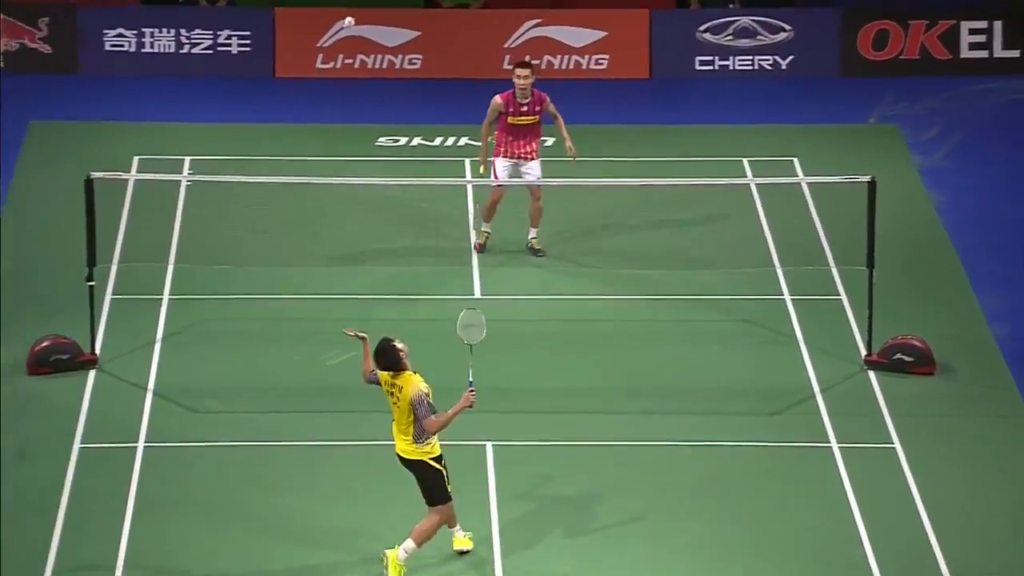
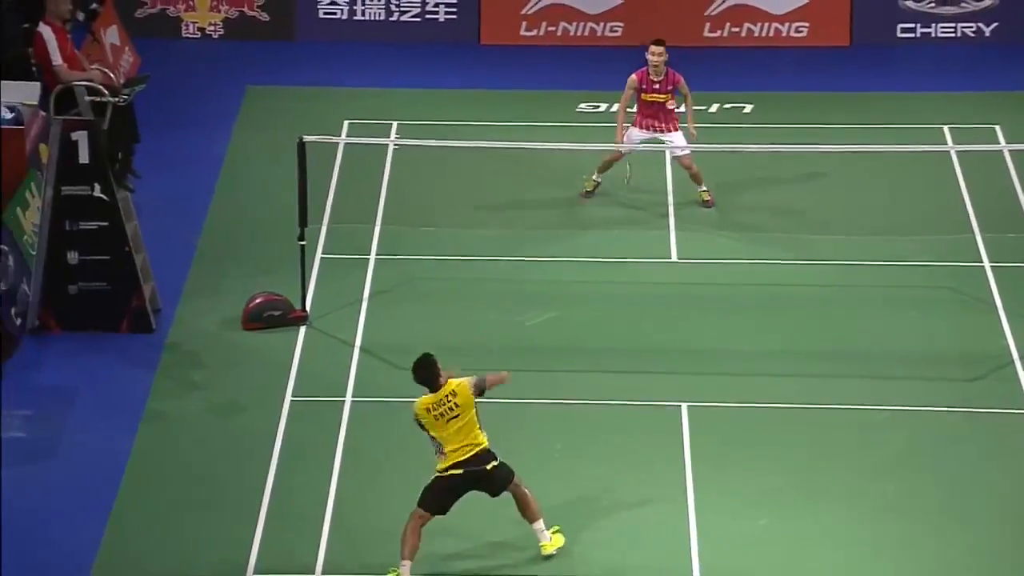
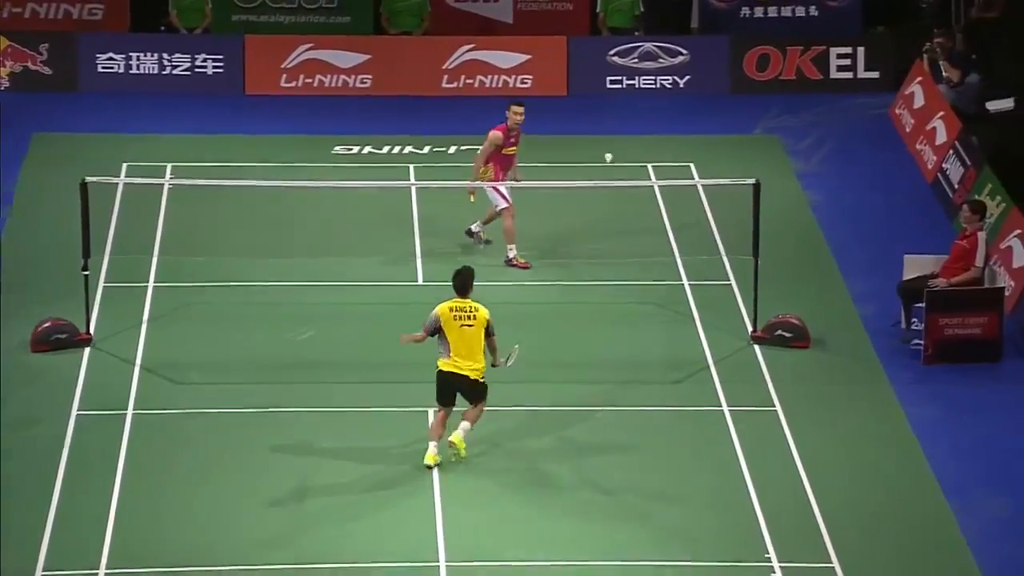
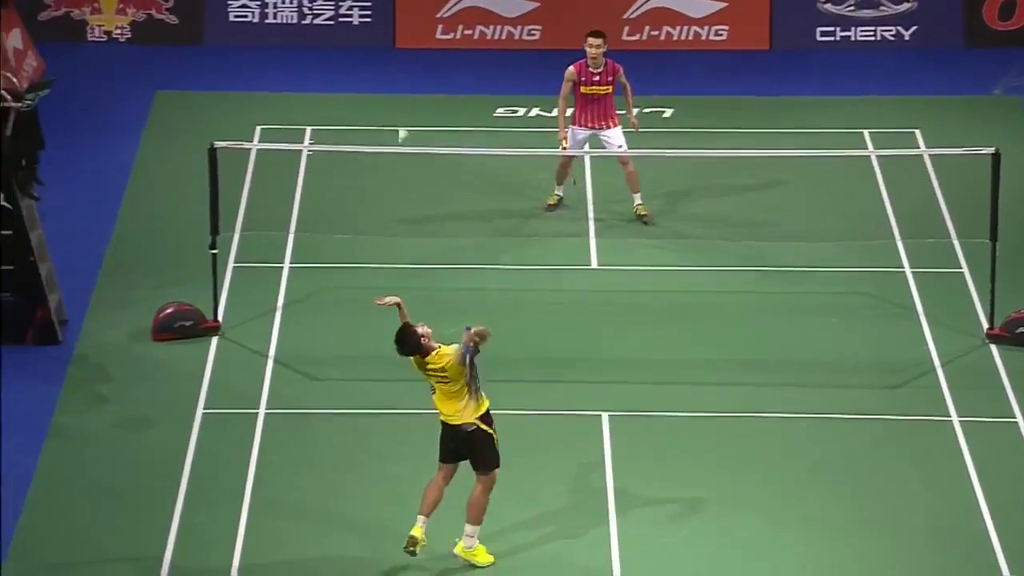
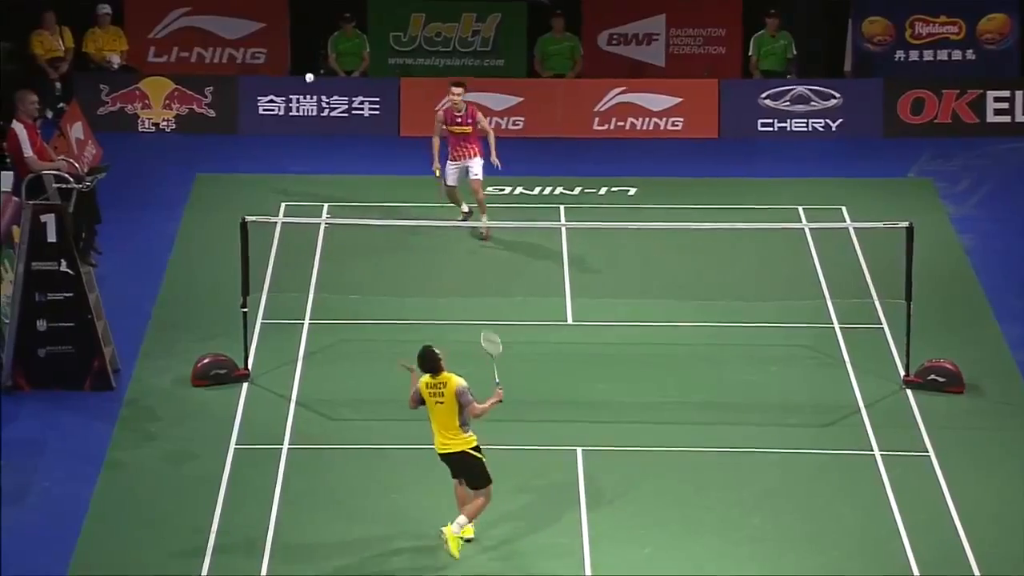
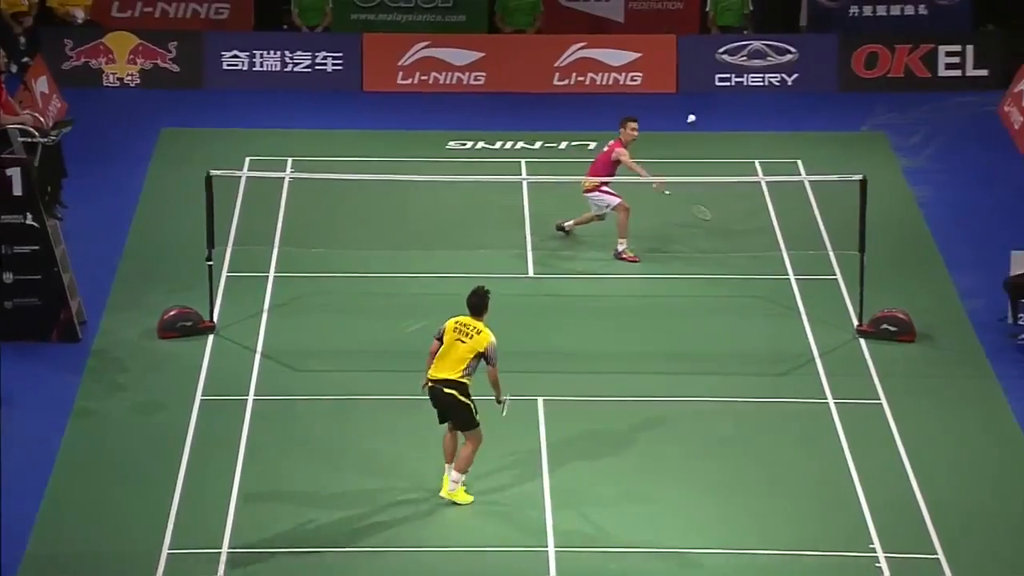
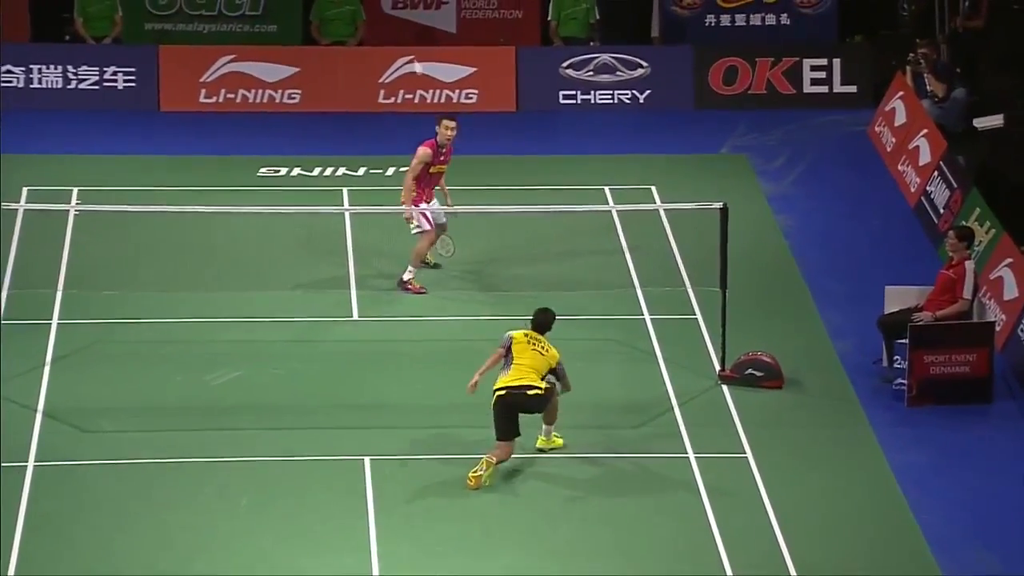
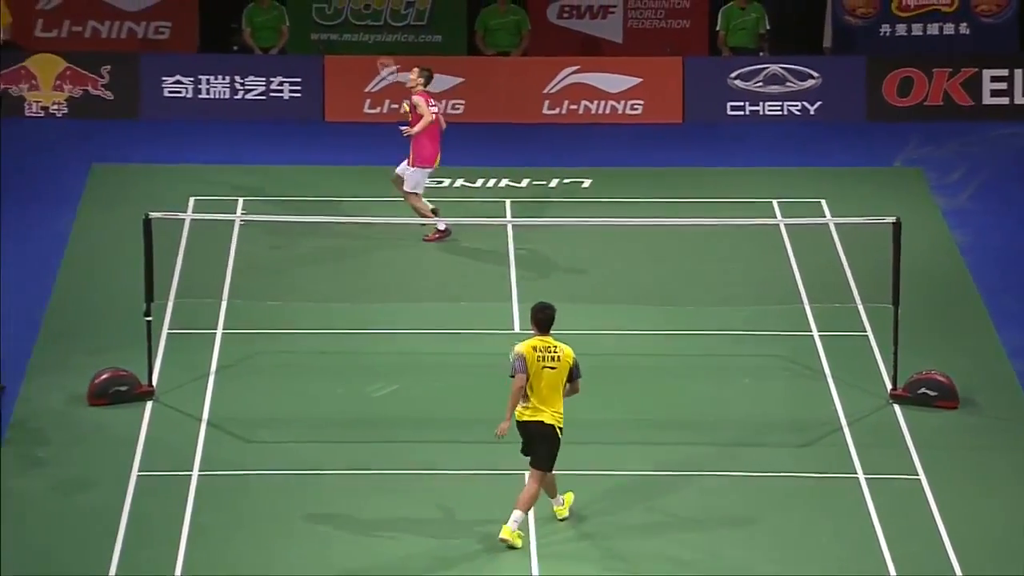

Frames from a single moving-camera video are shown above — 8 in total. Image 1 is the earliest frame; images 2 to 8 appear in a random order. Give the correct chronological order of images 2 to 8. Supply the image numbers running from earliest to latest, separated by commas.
4, 2, 6, 3, 7, 8, 5
